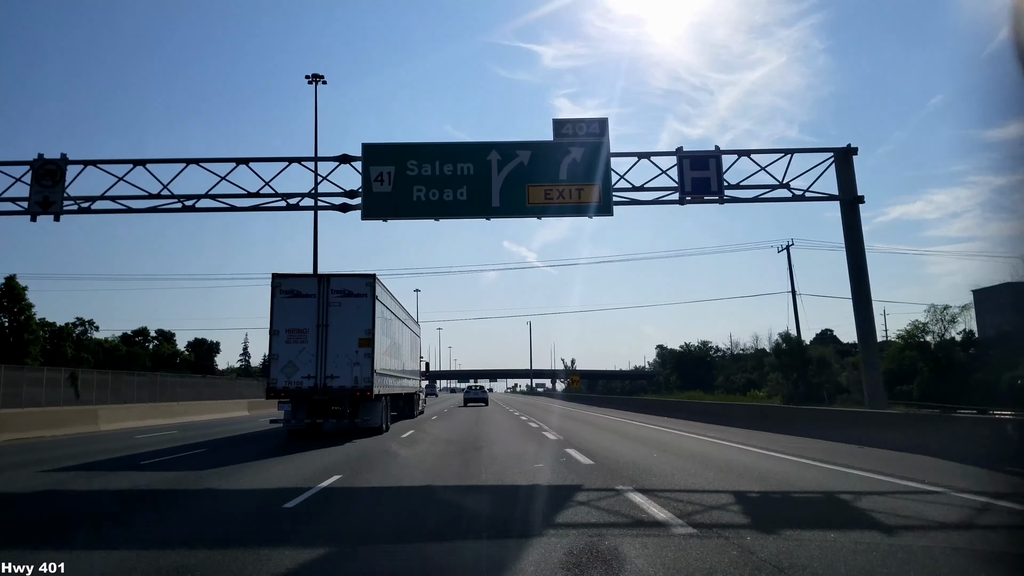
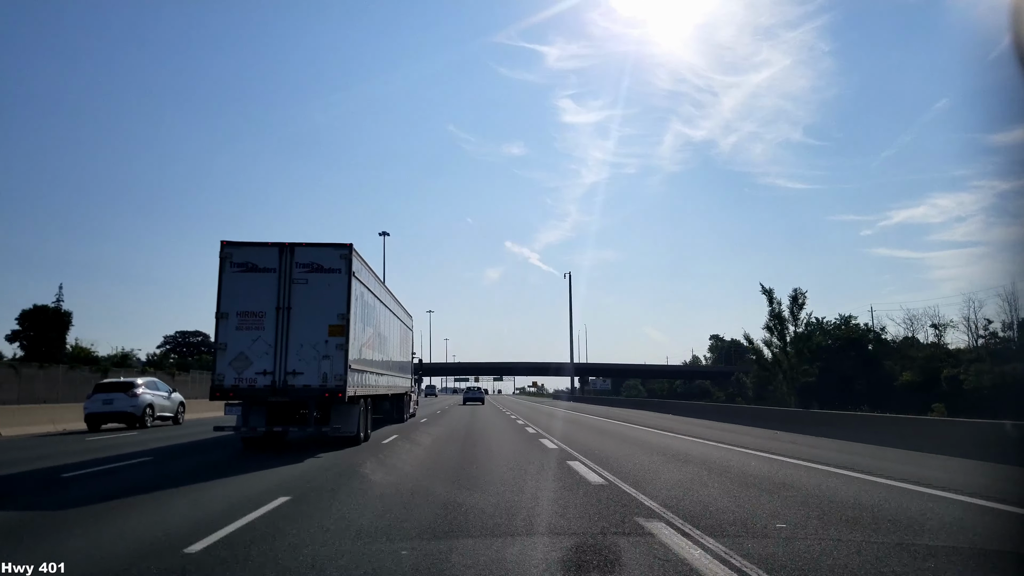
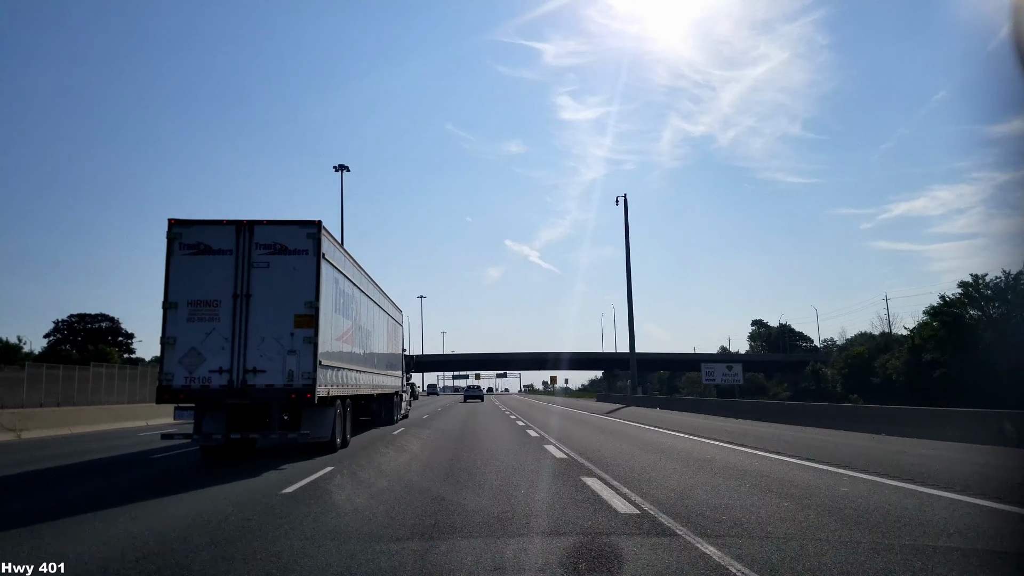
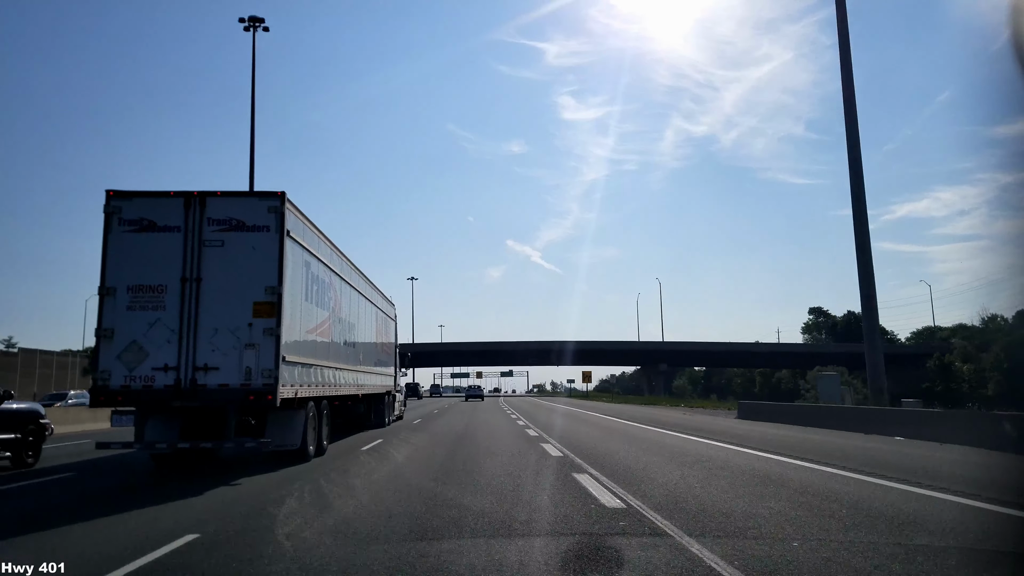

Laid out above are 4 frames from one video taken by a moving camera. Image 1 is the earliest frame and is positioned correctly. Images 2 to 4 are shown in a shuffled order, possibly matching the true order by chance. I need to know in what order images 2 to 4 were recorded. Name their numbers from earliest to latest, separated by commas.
2, 3, 4
